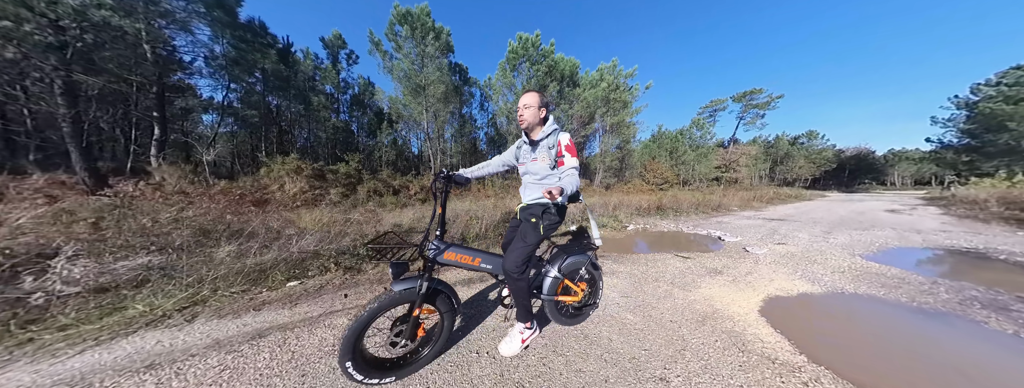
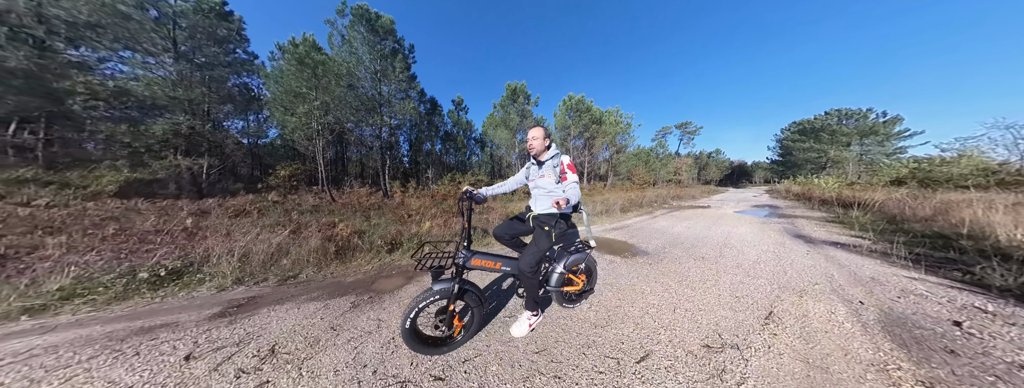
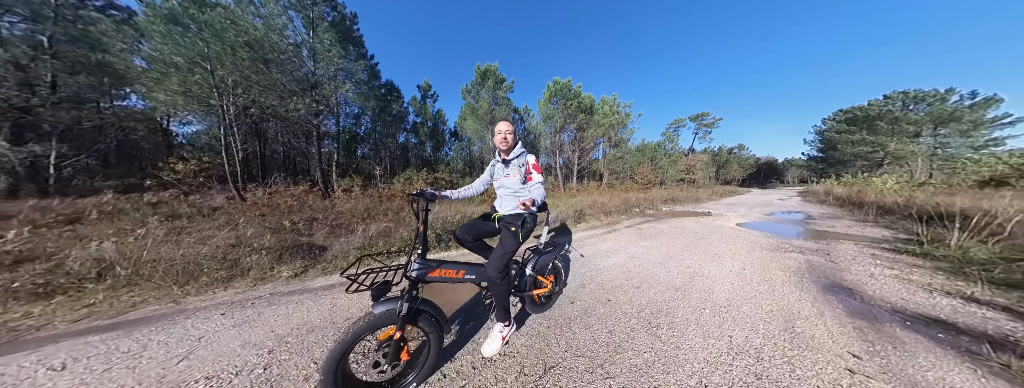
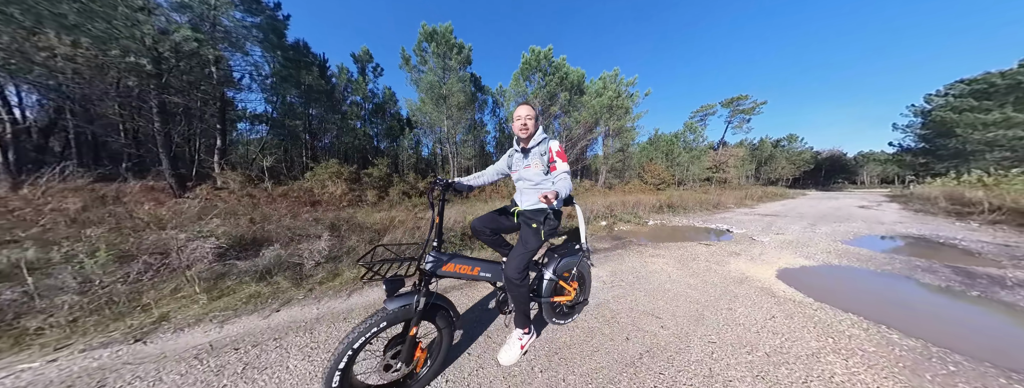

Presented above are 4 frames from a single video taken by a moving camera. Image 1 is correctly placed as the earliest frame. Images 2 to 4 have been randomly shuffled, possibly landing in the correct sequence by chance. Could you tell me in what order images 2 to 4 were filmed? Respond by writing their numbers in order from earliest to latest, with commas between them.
4, 3, 2
